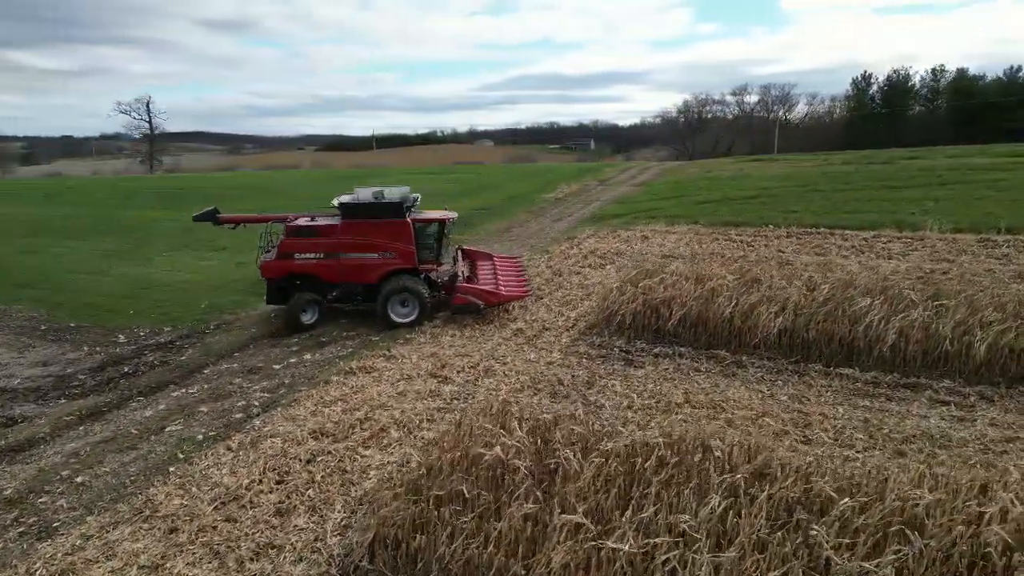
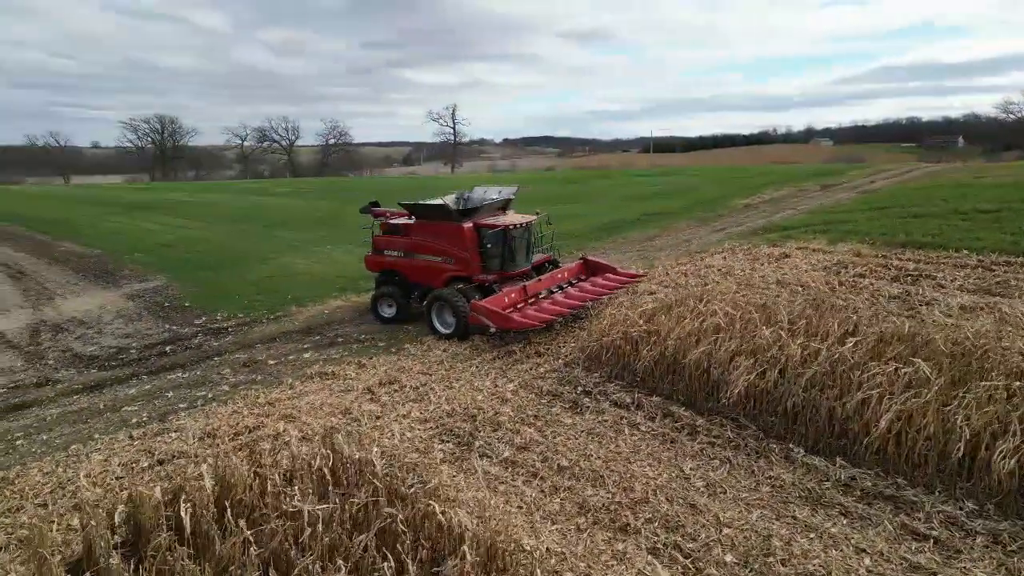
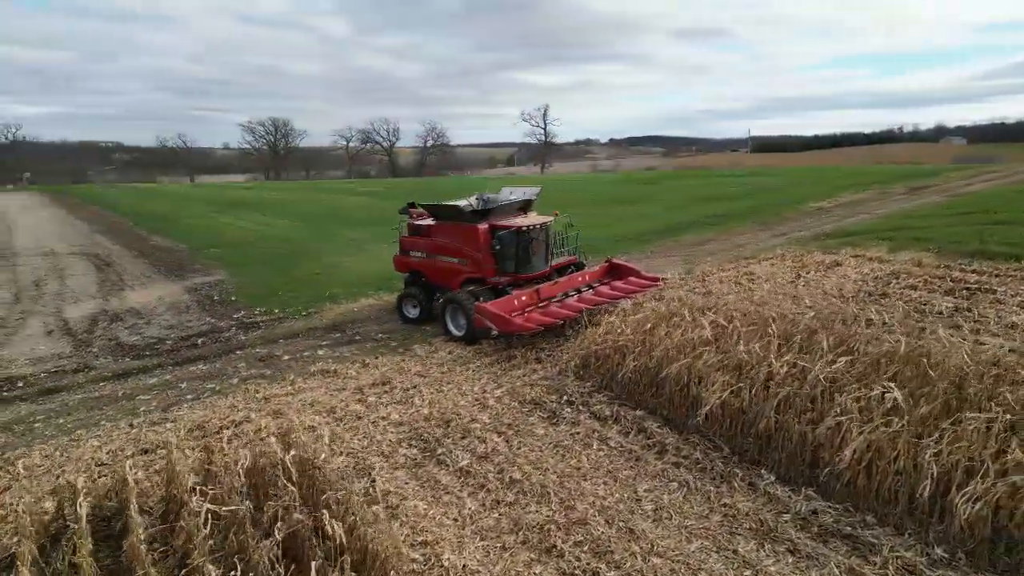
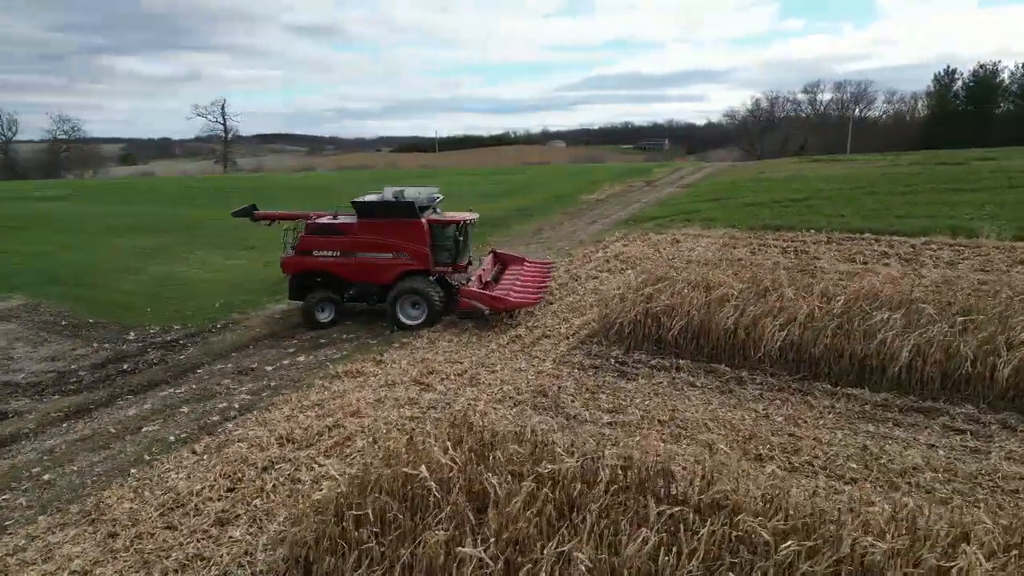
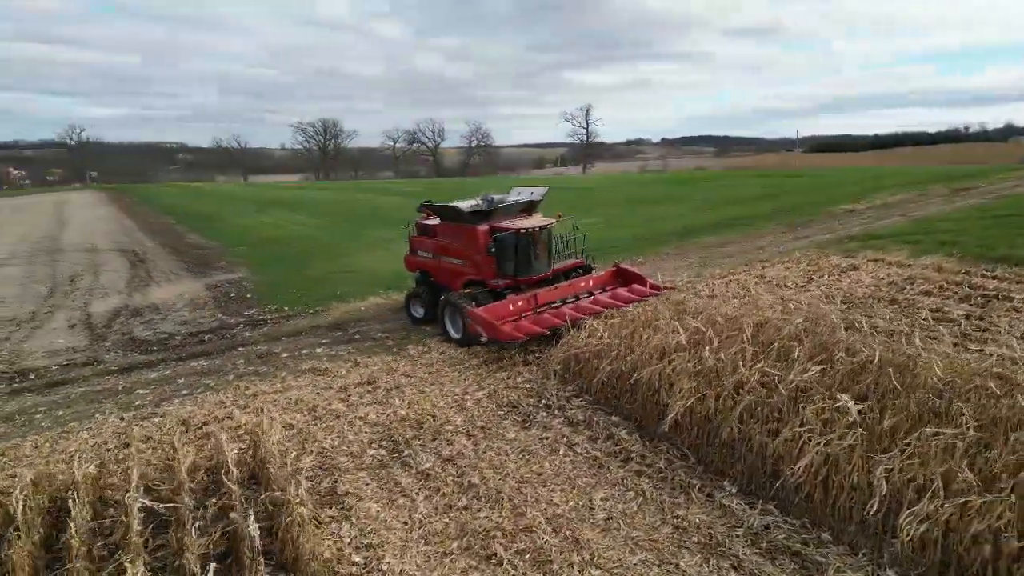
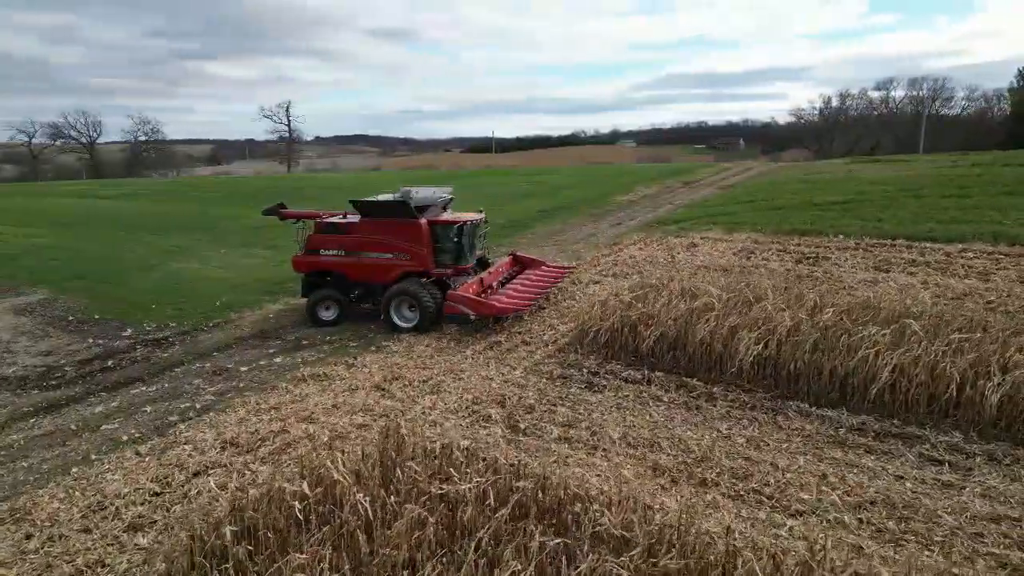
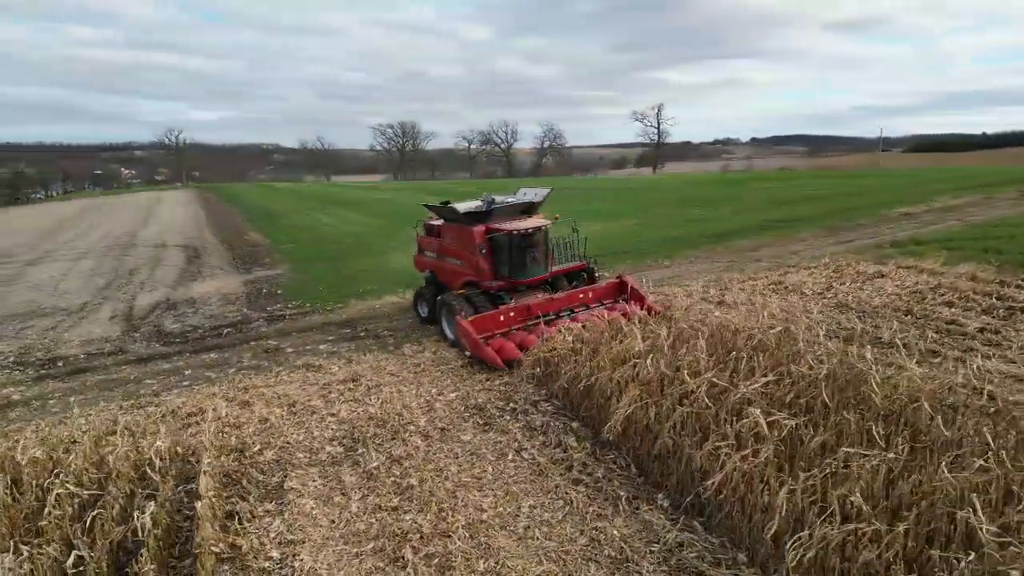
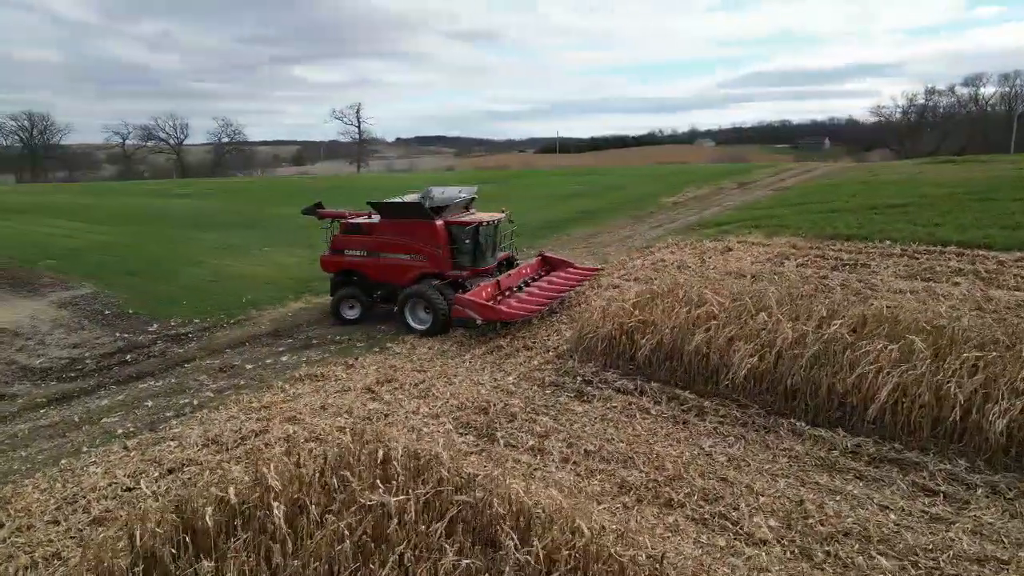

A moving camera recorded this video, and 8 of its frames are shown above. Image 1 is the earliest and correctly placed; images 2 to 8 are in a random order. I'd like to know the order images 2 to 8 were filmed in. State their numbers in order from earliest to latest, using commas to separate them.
4, 6, 8, 2, 3, 5, 7
